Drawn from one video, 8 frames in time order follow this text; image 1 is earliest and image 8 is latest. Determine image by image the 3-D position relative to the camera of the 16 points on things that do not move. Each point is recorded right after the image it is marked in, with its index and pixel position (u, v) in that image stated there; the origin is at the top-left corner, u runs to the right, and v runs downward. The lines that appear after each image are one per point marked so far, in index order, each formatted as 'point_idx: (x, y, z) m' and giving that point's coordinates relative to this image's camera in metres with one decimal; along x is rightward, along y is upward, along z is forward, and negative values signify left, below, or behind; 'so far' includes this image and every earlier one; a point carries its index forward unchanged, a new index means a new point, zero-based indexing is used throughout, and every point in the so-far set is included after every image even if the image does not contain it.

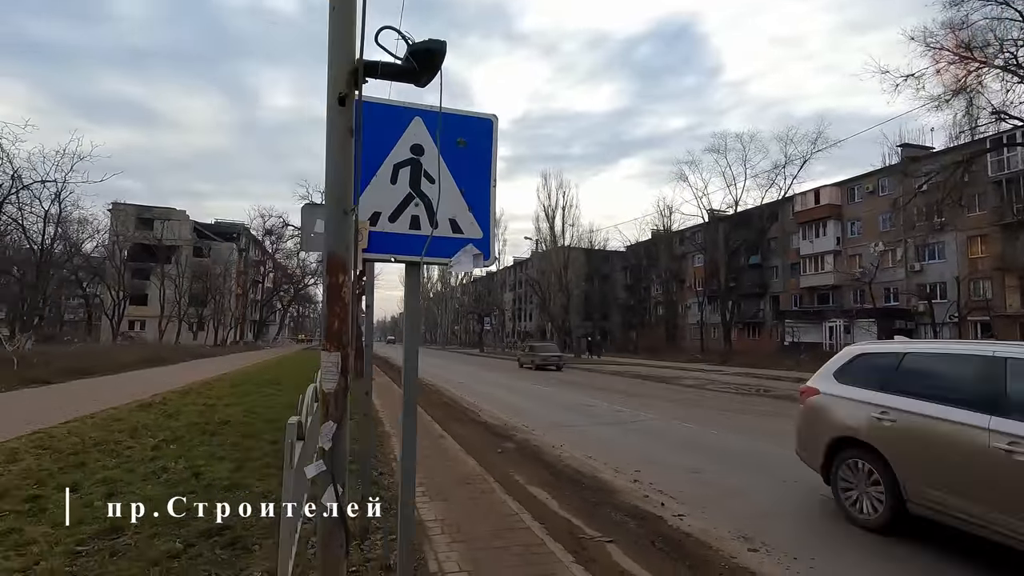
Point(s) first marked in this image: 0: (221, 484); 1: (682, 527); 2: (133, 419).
0: (-2.8, -1.9, +5.2) m
1: (+1.5, -2.1, +4.8) m
2: (-6.4, -2.2, +9.0) m
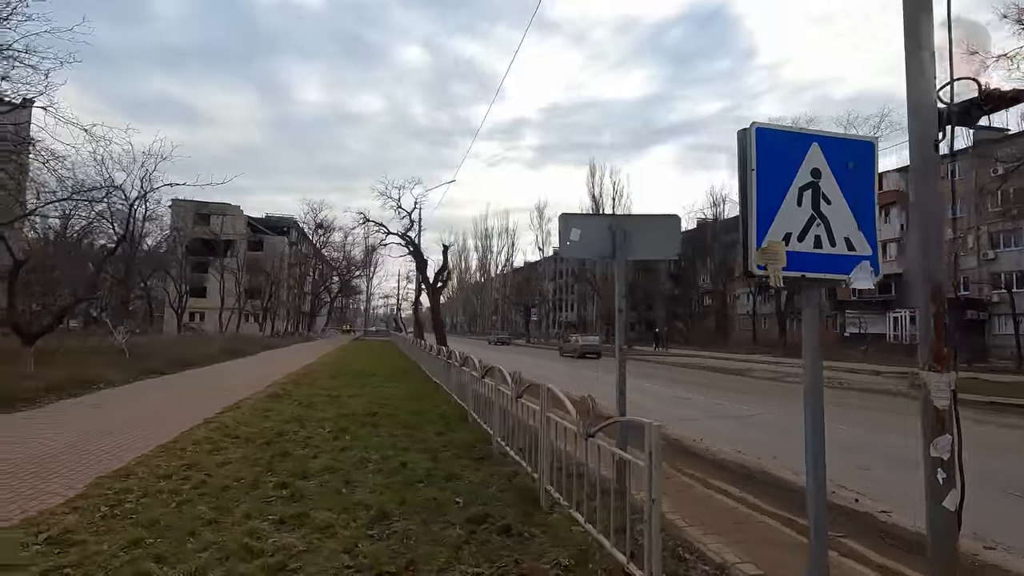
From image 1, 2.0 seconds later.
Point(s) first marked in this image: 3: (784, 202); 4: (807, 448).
0: (-0.8, -1.9, +5.6) m
1: (+3.5, -2.1, +4.9) m
2: (-4.1, -2.2, +9.6) m
3: (+1.2, +0.4, +2.4) m
4: (+1.3, -0.8, +2.5) m
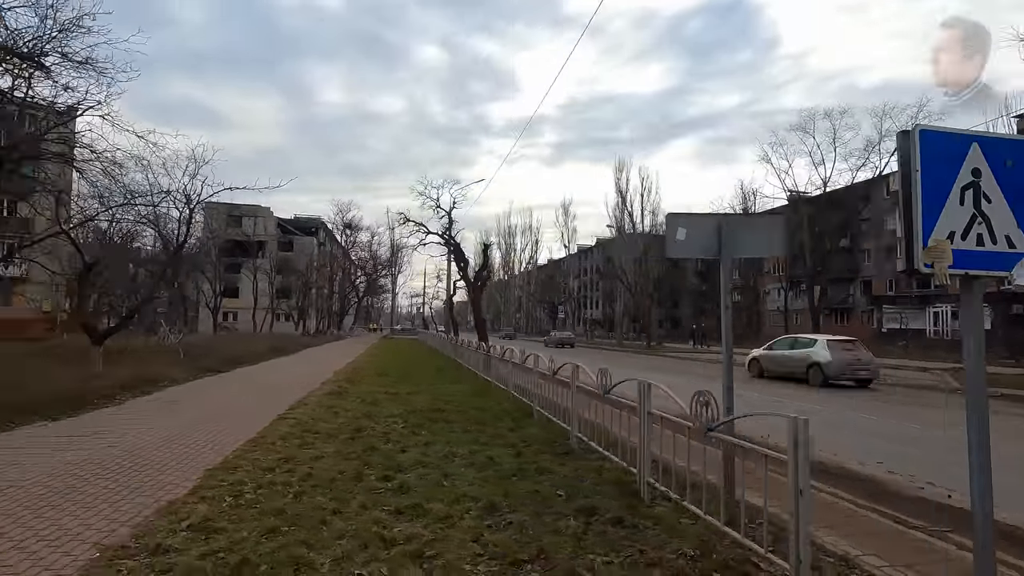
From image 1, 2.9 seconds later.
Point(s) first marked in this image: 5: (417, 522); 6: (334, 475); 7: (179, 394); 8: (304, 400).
0: (+0.2, -1.9, +5.7) m
1: (+4.4, -2.1, +4.8) m
2: (-3.0, -2.2, +9.9) m
3: (+2.0, +0.4, +2.5) m
4: (+2.2, -0.8, +2.5) m
5: (-0.7, -1.8, +4.2) m
6: (-1.8, -1.9, +5.4) m
7: (-7.2, -2.3, +11.6) m
8: (-4.2, -2.2, +10.8) m
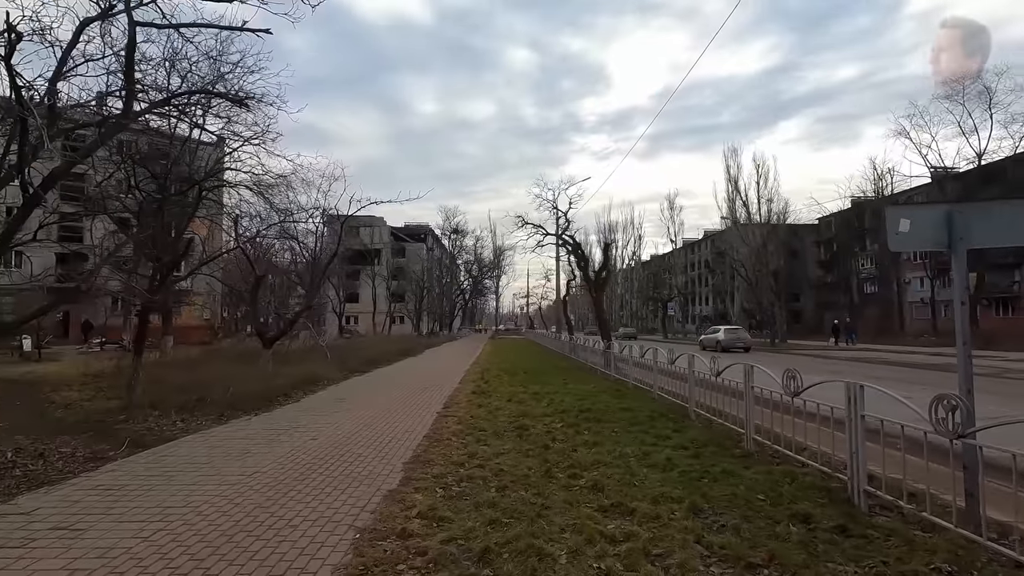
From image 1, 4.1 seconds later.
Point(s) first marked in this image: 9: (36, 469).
0: (+2.1, -1.9, +5.6) m
1: (+6.1, -2.0, +4.0) m
2: (-0.3, -2.2, +10.3) m
3: (+3.3, +0.4, +2.1) m
4: (+3.4, -0.7, +2.1) m
5: (+0.9, -1.9, +4.3) m
6: (+0.1, -1.9, +5.6) m
7: (-4.0, -2.5, +12.7) m
8: (-1.2, -2.3, +11.4) m
9: (-5.3, -2.0, +6.0) m
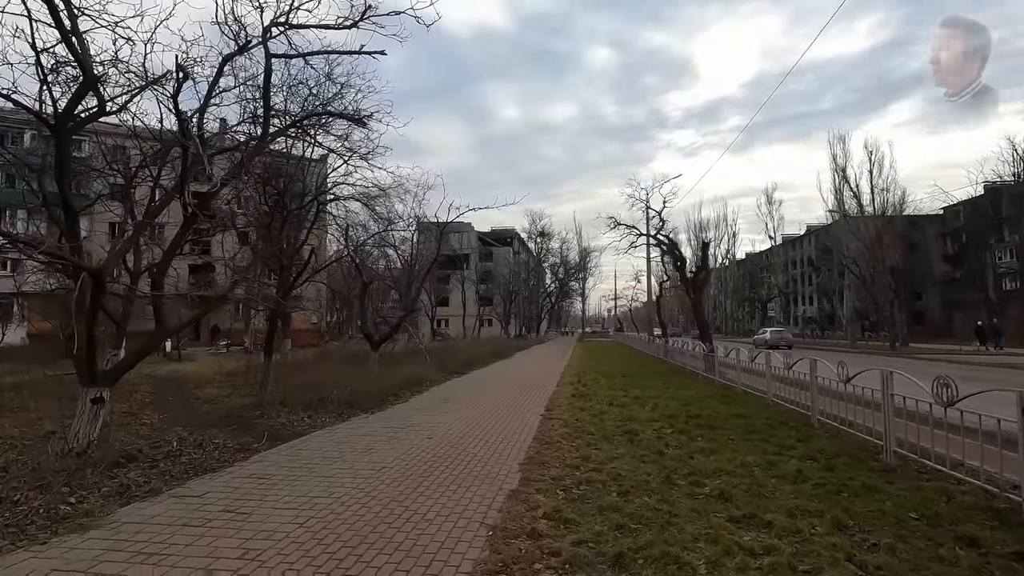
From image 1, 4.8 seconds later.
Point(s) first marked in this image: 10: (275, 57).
0: (+3.3, -1.9, +5.2) m
1: (+7.0, -1.9, +3.0) m
2: (+1.7, -2.3, +10.2) m
3: (+3.9, +0.5, +1.6) m
4: (+4.1, -0.7, +1.6) m
5: (+1.9, -1.9, +4.1) m
6: (+1.4, -2.0, +5.5) m
7: (-1.6, -2.6, +13.2) m
8: (+0.9, -2.4, +11.5) m
9: (-3.9, -2.1, +6.7) m
10: (-3.6, +3.6, +8.2) m
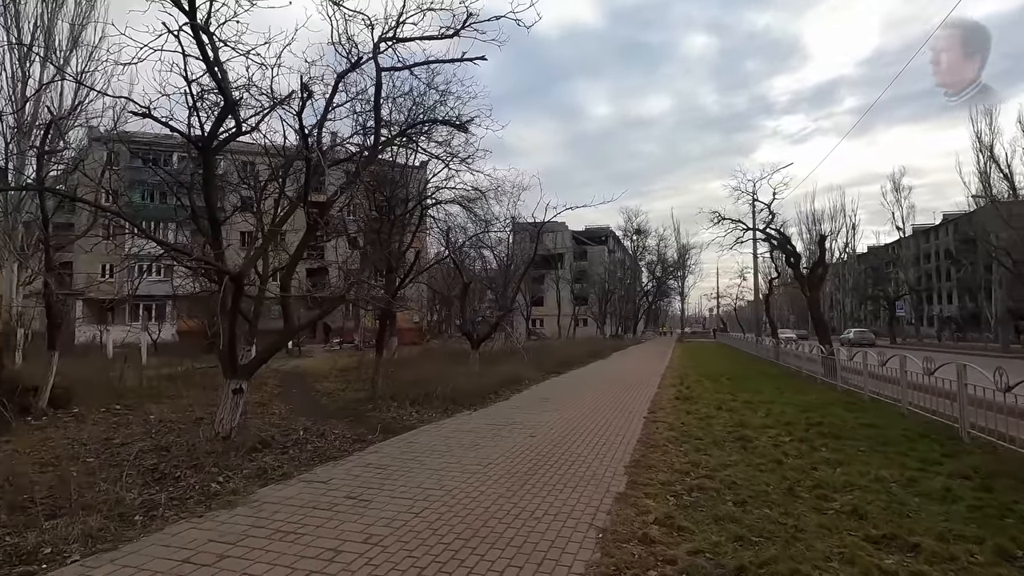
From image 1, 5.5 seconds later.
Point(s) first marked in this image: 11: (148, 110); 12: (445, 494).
0: (+4.3, -1.9, +4.5) m
1: (+7.6, -1.8, +1.7) m
2: (+3.5, -2.3, +9.7) m
3: (+4.2, +0.5, +0.9) m
4: (+4.4, -0.6, +0.8) m
5: (+2.7, -1.9, +3.7) m
6: (+2.4, -1.9, +5.2) m
7: (+0.8, -2.6, +13.3) m
8: (+3.0, -2.4, +11.1) m
9: (-2.6, -2.1, +7.3) m
10: (-2.1, +3.5, +8.7) m
11: (-4.9, +2.4, +7.3) m
12: (-0.6, -2.0, +5.1) m
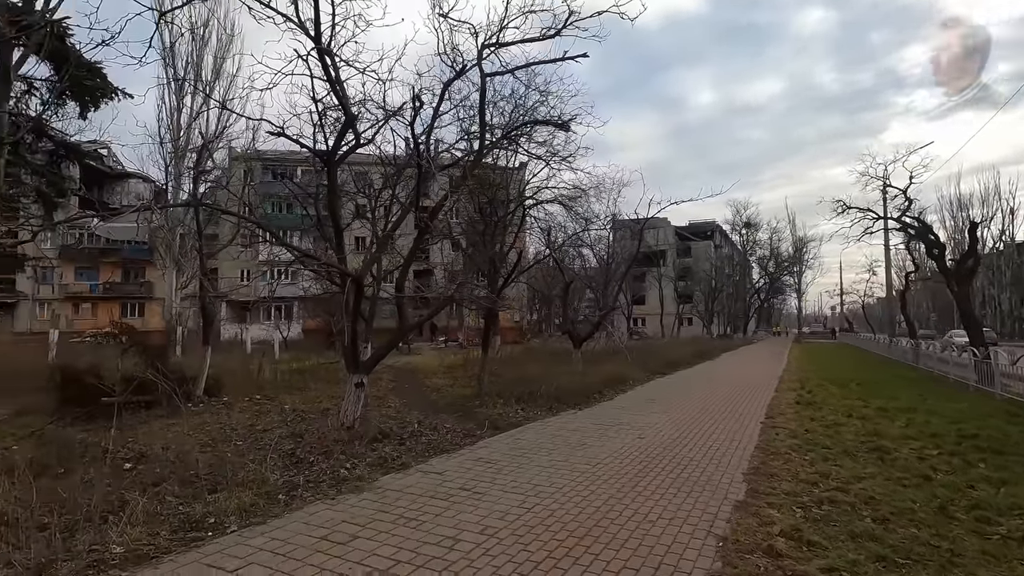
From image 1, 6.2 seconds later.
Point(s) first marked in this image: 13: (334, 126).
0: (+5.2, -1.8, +3.7) m
1: (+7.9, -1.7, +0.3) m
2: (+5.4, -2.2, +8.9) m
3: (+4.4, +0.6, +0.1) m
4: (+4.6, -0.6, 0.0) m
5: (+3.5, -1.8, +3.1) m
6: (+3.4, -1.9, +4.7) m
7: (+3.3, -2.5, +12.9) m
8: (+5.1, -2.3, +10.4) m
9: (-1.1, -2.2, +7.6) m
10: (-0.4, +3.6, +9.0) m
11: (-3.5, +2.4, +8.0) m
12: (+0.4, -2.0, +5.2) m
13: (-2.8, +2.5, +8.4) m
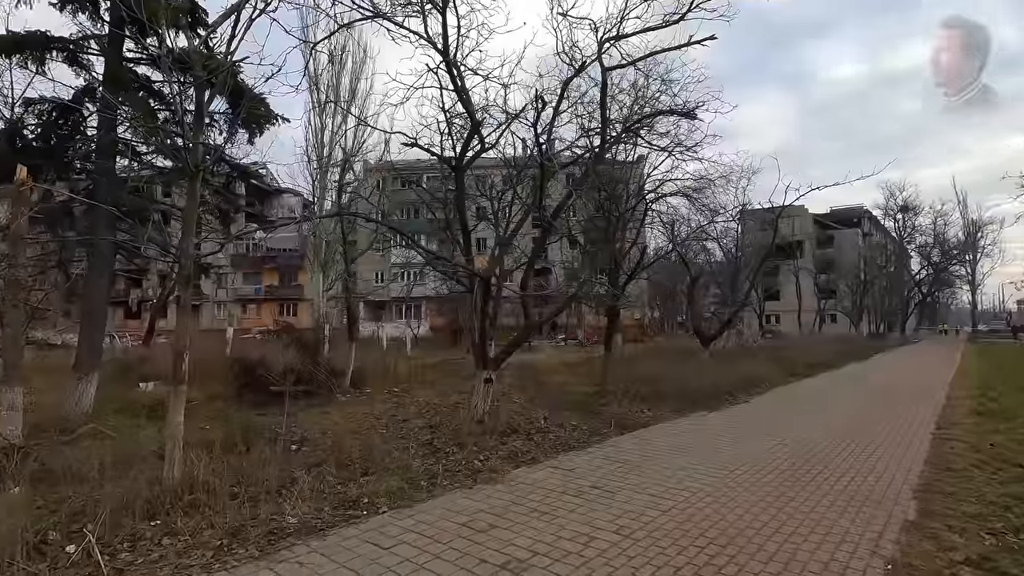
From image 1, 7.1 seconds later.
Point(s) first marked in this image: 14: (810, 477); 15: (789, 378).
0: (+6.0, -1.7, +2.5) m
1: (+7.9, -1.6, -1.4) m
2: (+7.3, -2.1, +7.6) m
3: (+4.4, +0.6, -0.8) m
4: (+4.6, -0.5, -1.0) m
5: (+4.2, -1.7, +2.3) m
6: (+4.5, -1.8, +3.8) m
7: (+6.2, -2.4, +11.9) m
8: (+7.4, -2.2, +9.1) m
9: (+0.7, -2.1, +7.7) m
10: (+1.6, +3.6, +8.8) m
11: (-1.6, +2.4, +8.6) m
12: (+1.7, -1.9, +5.0) m
13: (-0.9, +2.6, +8.8) m
14: (+3.1, -2.0, +5.6) m
15: (+8.1, -2.6, +15.6) m
